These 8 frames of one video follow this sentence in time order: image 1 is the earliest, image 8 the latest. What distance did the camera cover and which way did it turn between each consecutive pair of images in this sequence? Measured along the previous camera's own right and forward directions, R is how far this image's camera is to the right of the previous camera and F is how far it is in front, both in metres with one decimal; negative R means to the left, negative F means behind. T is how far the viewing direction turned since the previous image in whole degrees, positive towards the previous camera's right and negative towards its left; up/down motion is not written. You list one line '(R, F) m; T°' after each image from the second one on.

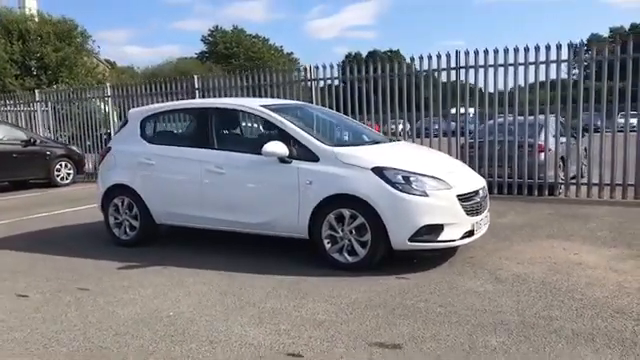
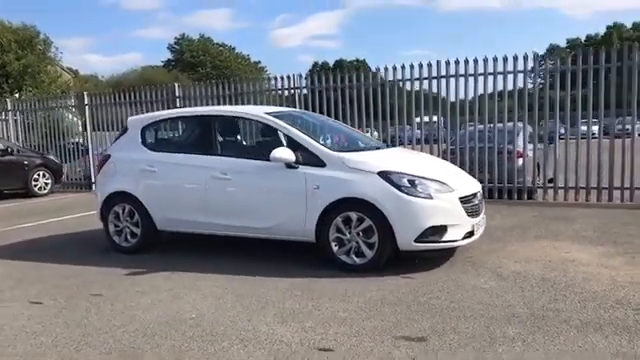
(-0.4, -0.2) m; +3°
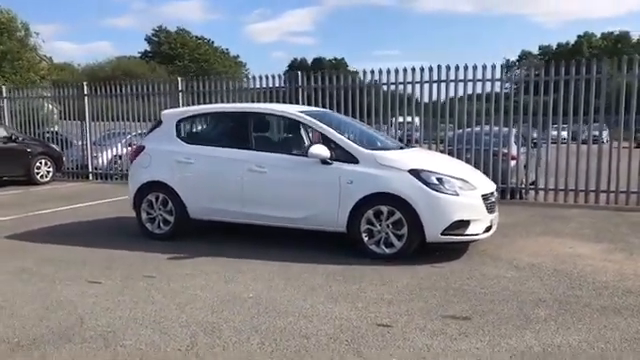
(-0.7, -0.5) m; +3°
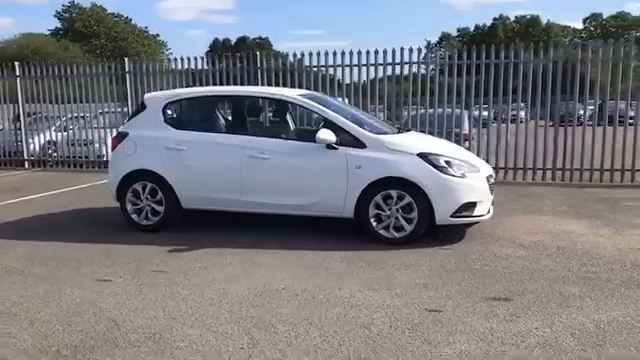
(-0.9, +0.2) m; +8°
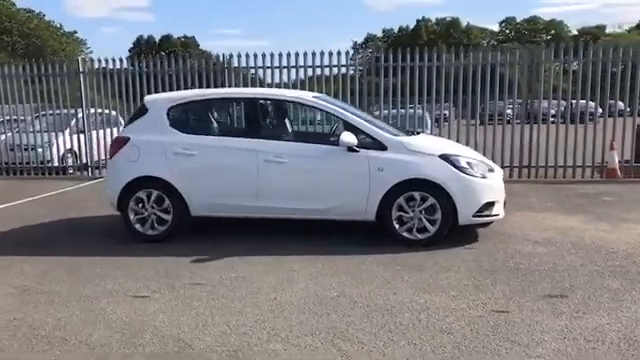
(-1.1, +0.2) m; +8°
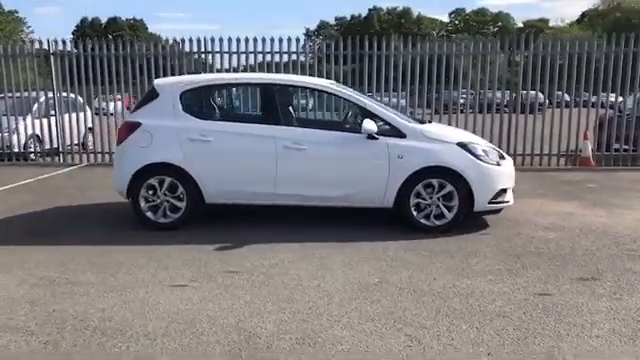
(-0.8, 0.0) m; +5°
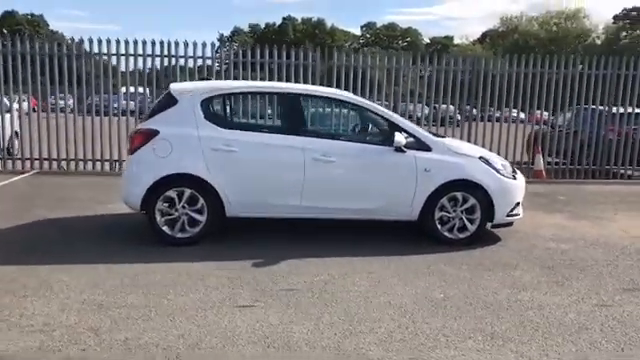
(-1.3, +0.2) m; +9°
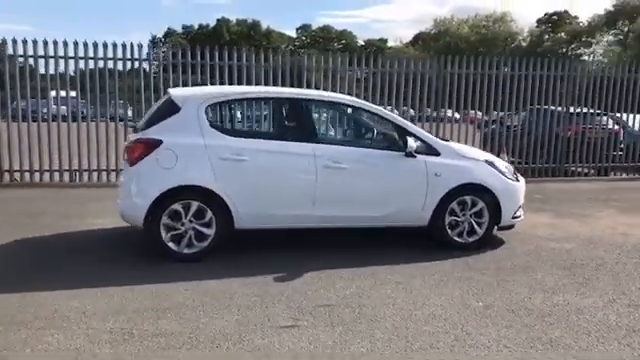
(-0.8, +0.3) m; +7°
